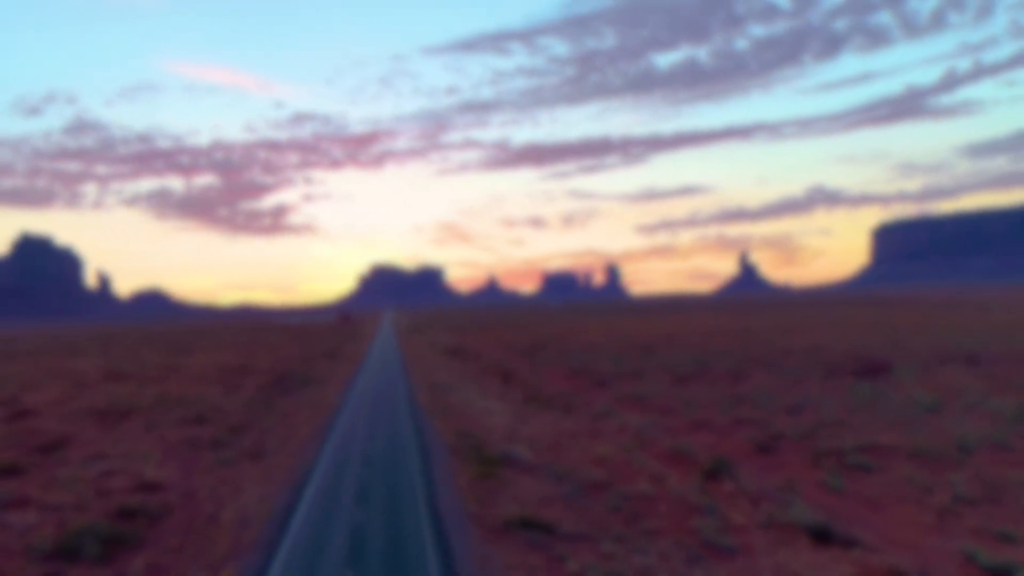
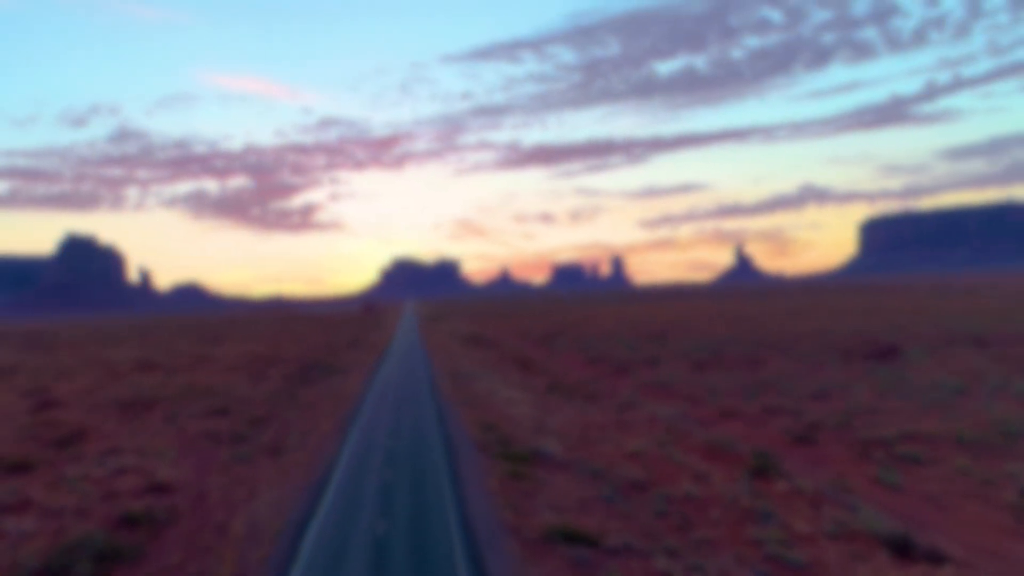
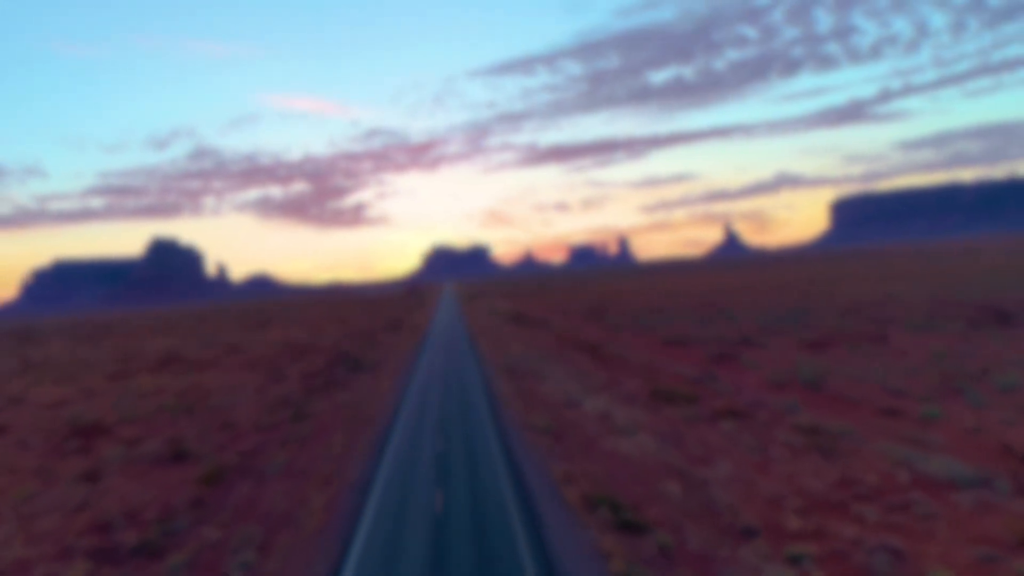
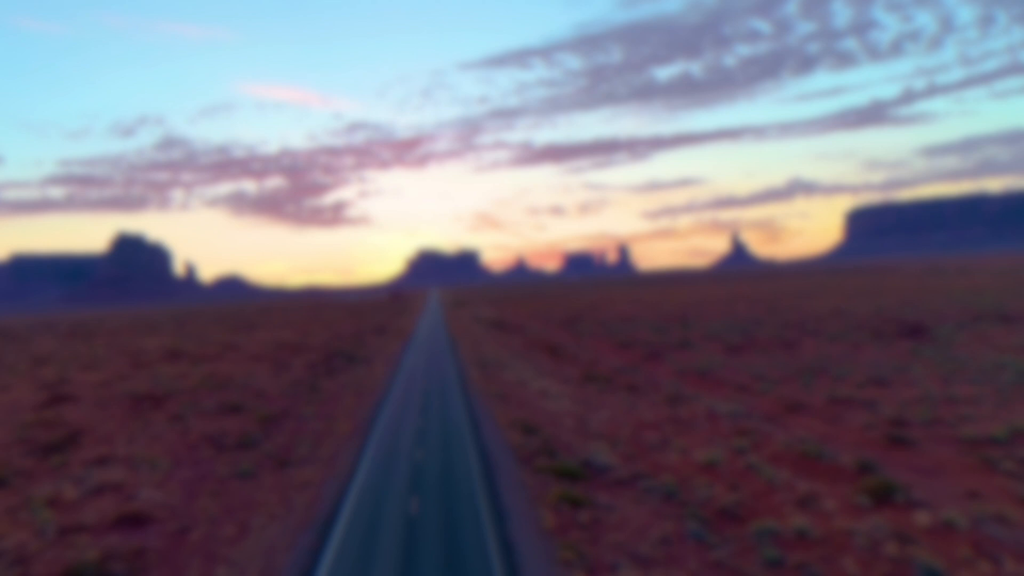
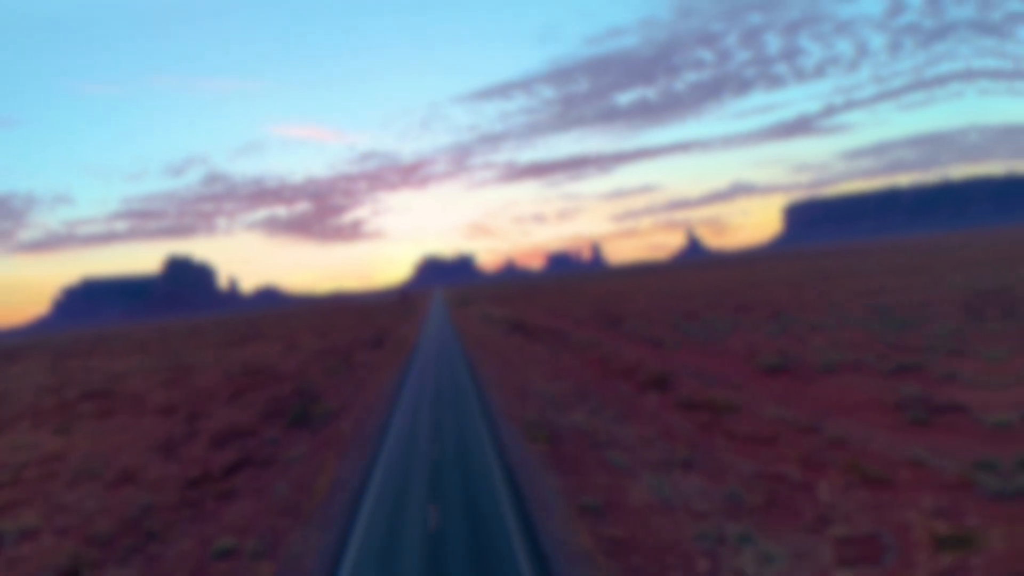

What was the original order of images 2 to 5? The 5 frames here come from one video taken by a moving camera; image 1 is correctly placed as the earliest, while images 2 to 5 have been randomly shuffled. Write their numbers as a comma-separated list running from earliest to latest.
2, 4, 3, 5
